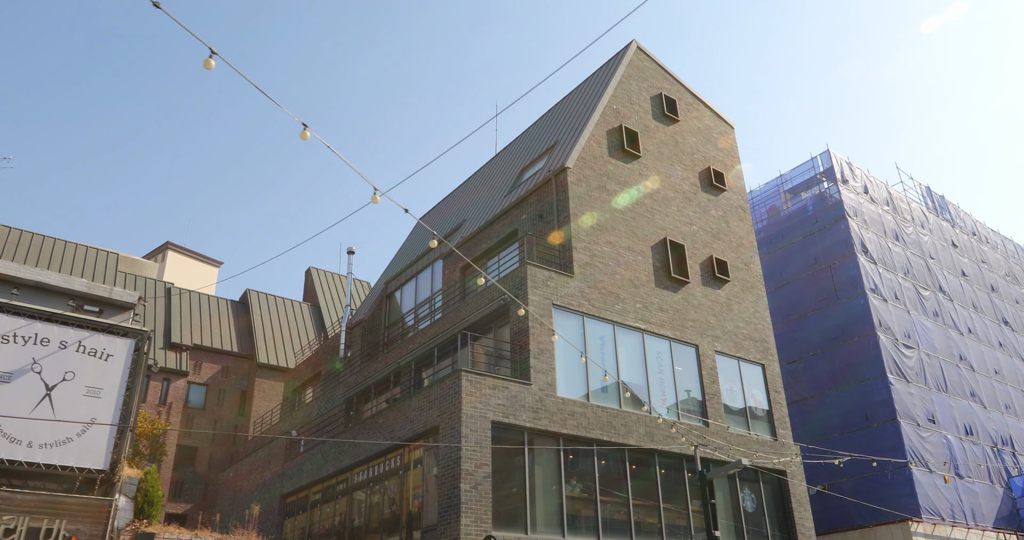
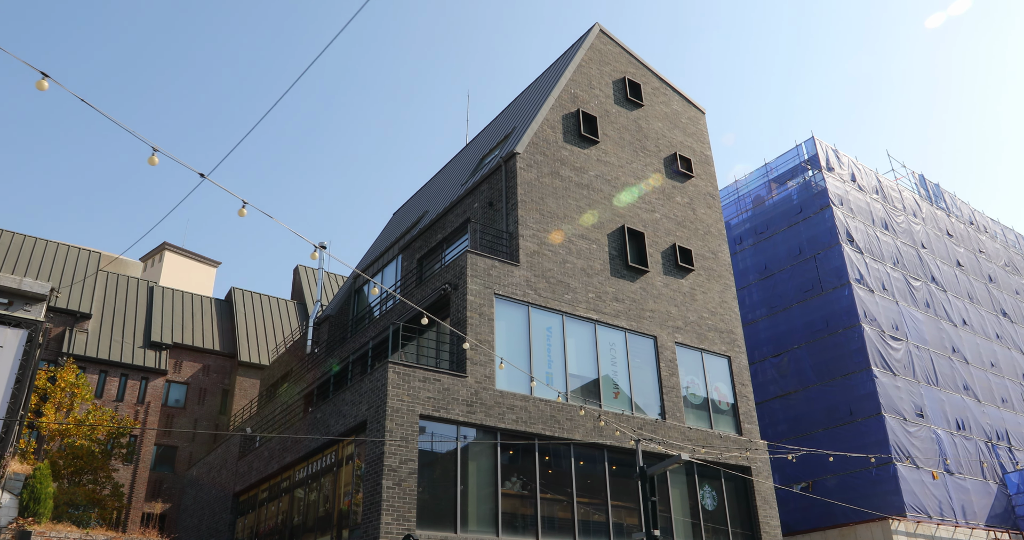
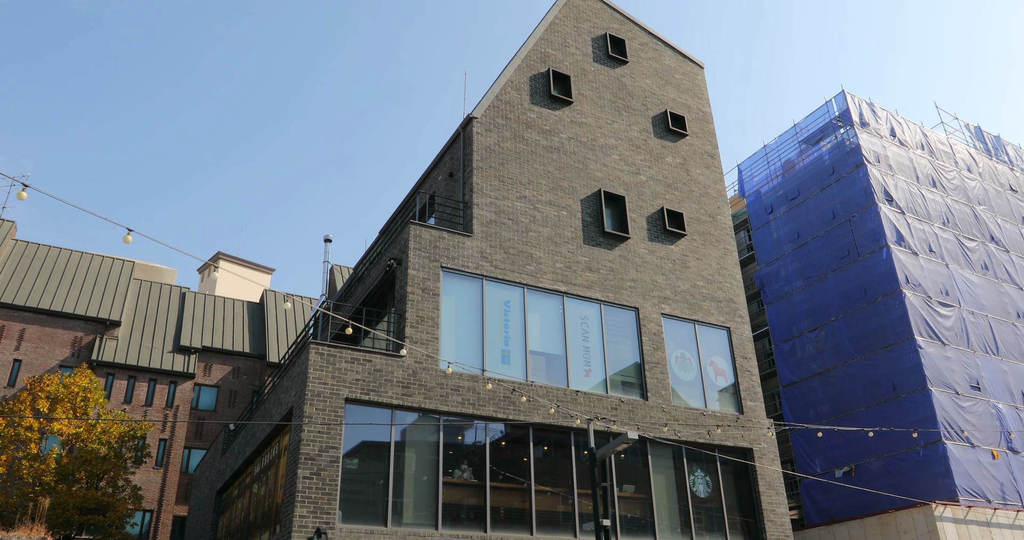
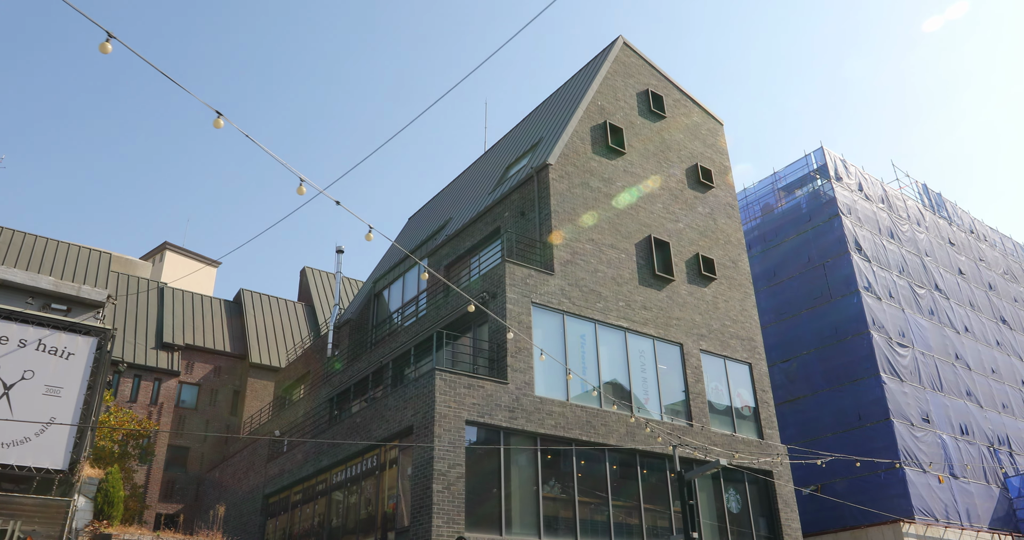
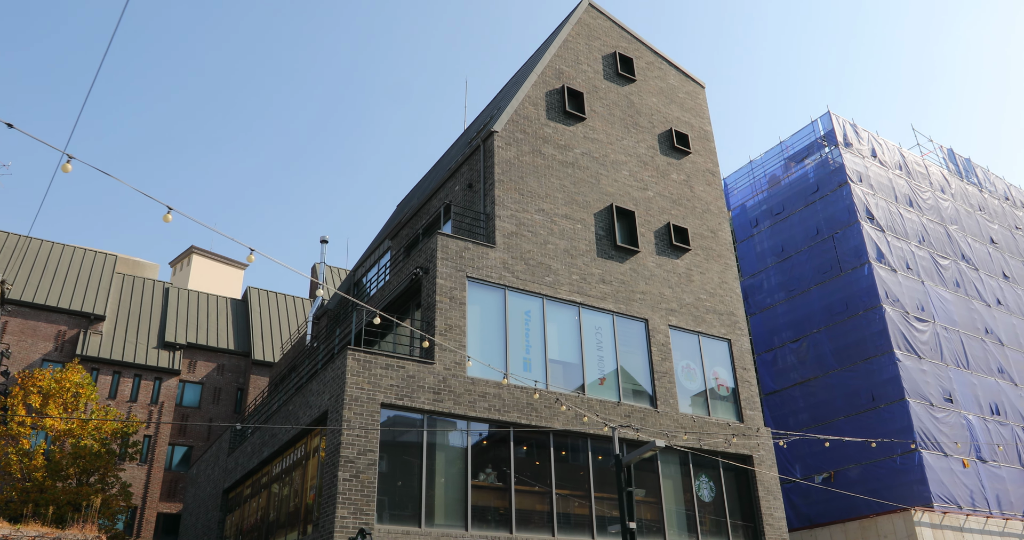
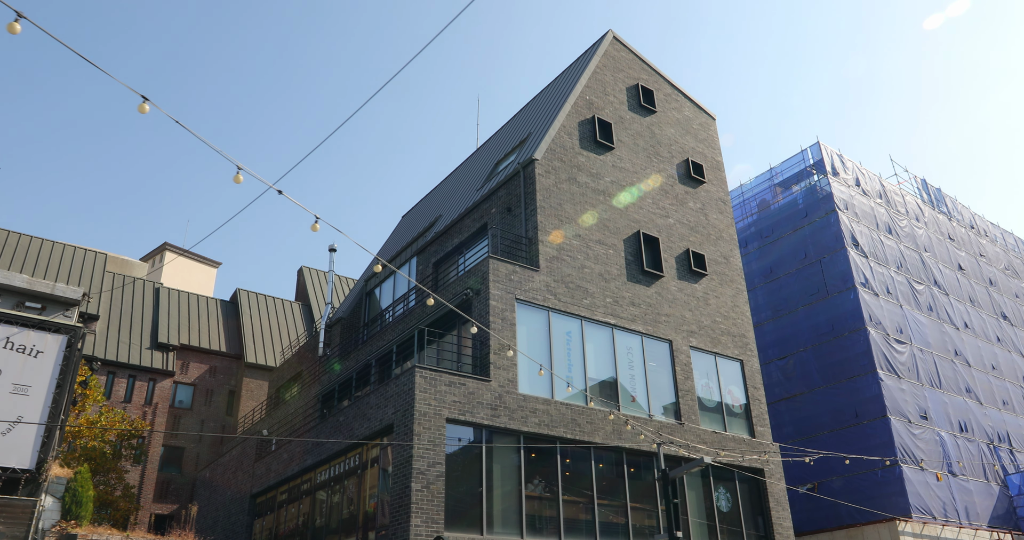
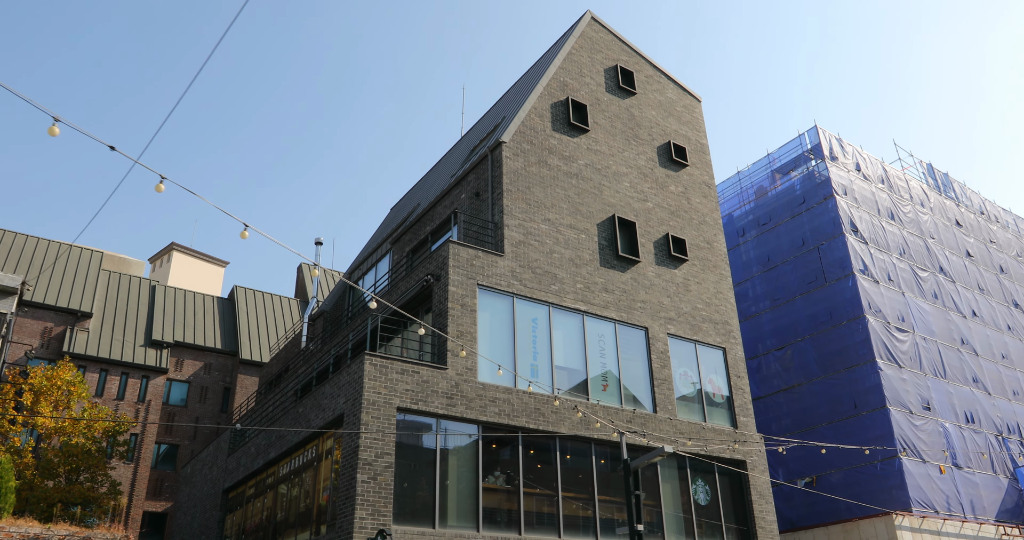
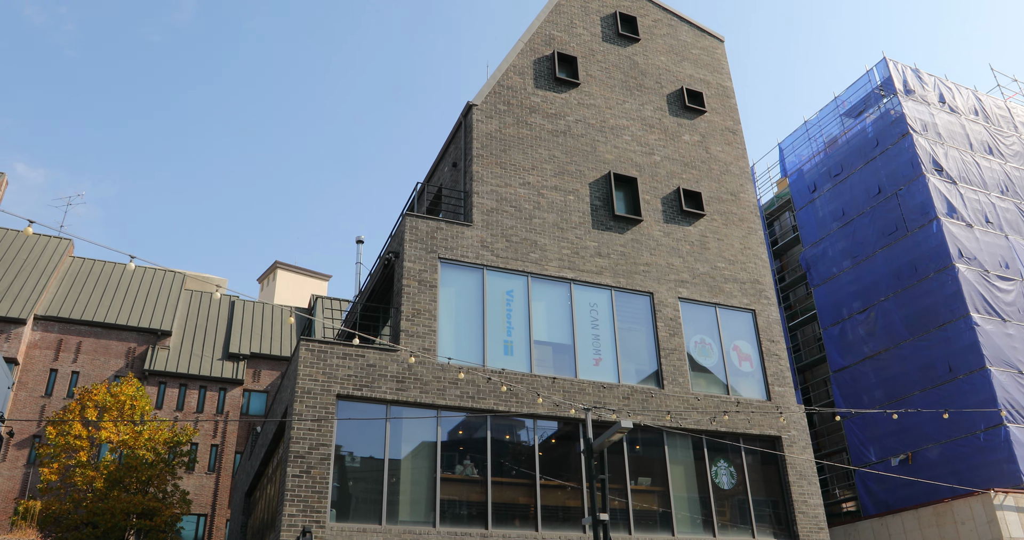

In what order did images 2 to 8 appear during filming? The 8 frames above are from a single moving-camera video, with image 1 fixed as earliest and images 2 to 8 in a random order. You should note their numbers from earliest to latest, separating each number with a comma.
4, 6, 2, 7, 5, 3, 8
